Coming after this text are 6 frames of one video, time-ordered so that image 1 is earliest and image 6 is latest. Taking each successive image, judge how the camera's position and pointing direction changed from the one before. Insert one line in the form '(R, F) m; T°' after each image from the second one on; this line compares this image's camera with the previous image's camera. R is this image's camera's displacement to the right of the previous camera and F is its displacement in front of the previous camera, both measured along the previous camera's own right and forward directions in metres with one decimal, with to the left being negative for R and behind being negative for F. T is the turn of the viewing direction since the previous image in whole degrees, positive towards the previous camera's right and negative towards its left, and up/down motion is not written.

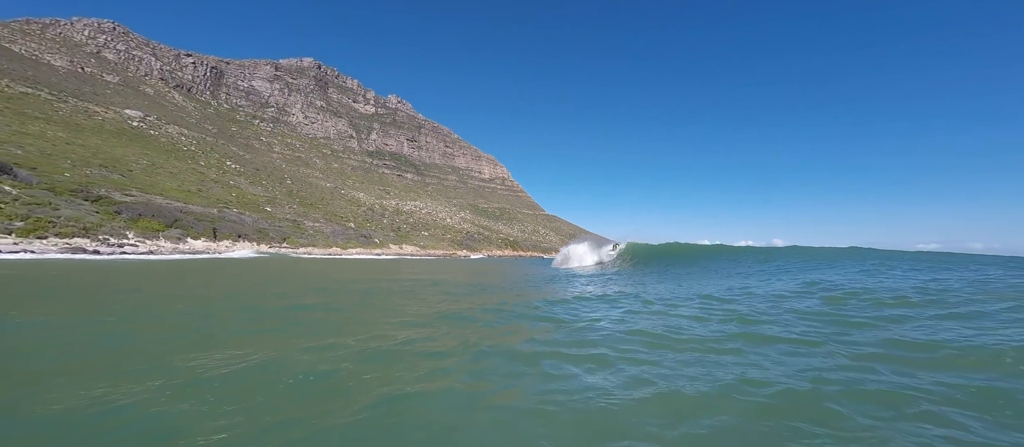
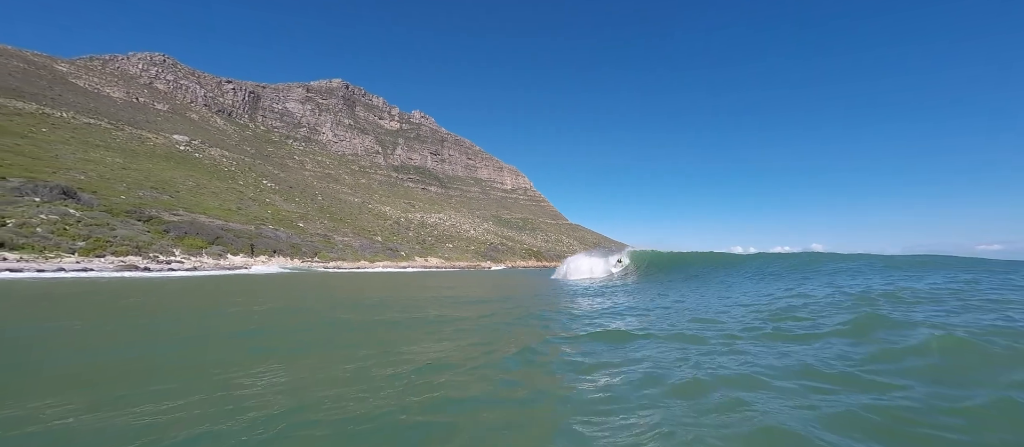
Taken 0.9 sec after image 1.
(0.0, -0.6) m; -3°
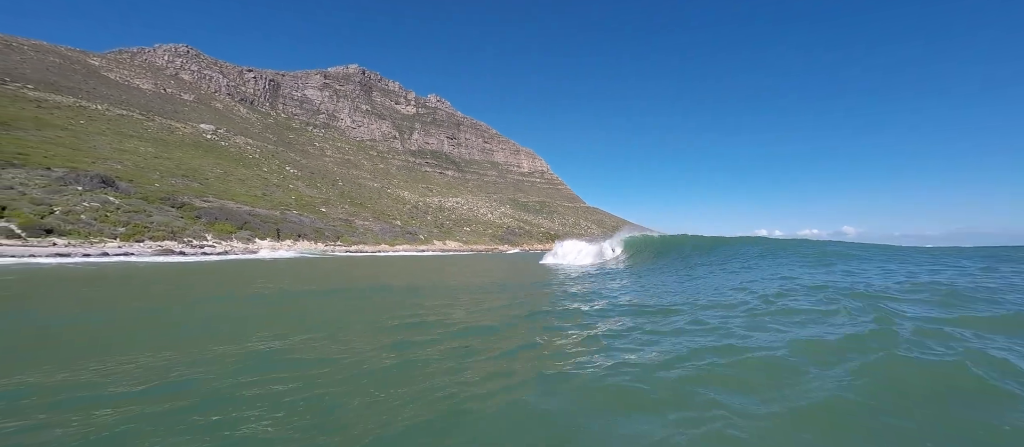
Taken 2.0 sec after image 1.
(0.0, -0.4) m; -2°
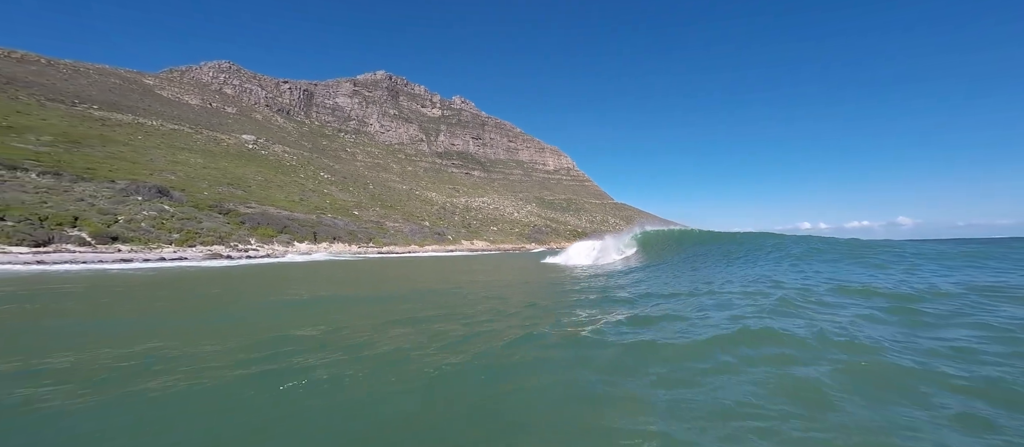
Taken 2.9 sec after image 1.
(0.0, -0.6) m; -4°
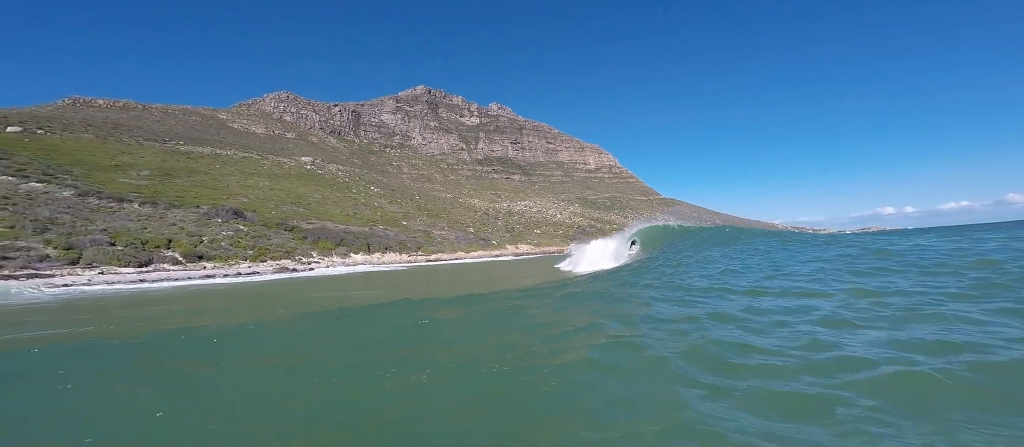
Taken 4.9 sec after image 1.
(+0.1, -1.1) m; -6°
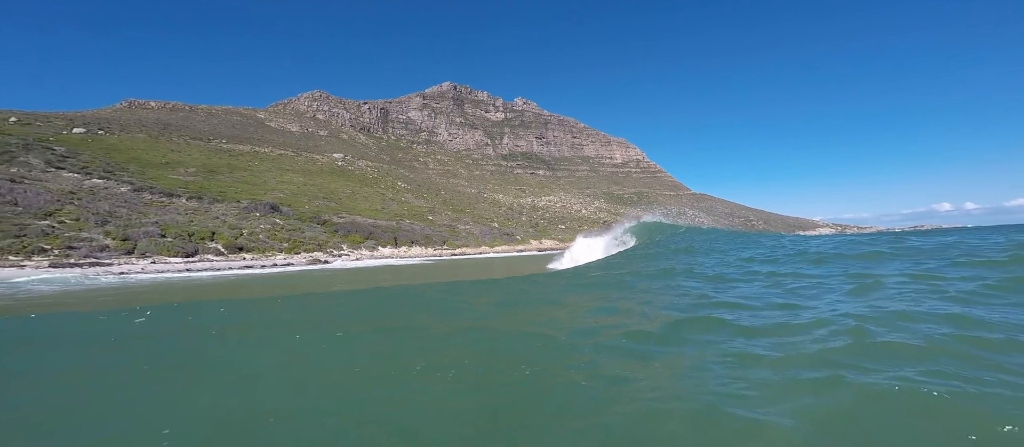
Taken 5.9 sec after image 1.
(+0.1, -0.6) m; -3°
